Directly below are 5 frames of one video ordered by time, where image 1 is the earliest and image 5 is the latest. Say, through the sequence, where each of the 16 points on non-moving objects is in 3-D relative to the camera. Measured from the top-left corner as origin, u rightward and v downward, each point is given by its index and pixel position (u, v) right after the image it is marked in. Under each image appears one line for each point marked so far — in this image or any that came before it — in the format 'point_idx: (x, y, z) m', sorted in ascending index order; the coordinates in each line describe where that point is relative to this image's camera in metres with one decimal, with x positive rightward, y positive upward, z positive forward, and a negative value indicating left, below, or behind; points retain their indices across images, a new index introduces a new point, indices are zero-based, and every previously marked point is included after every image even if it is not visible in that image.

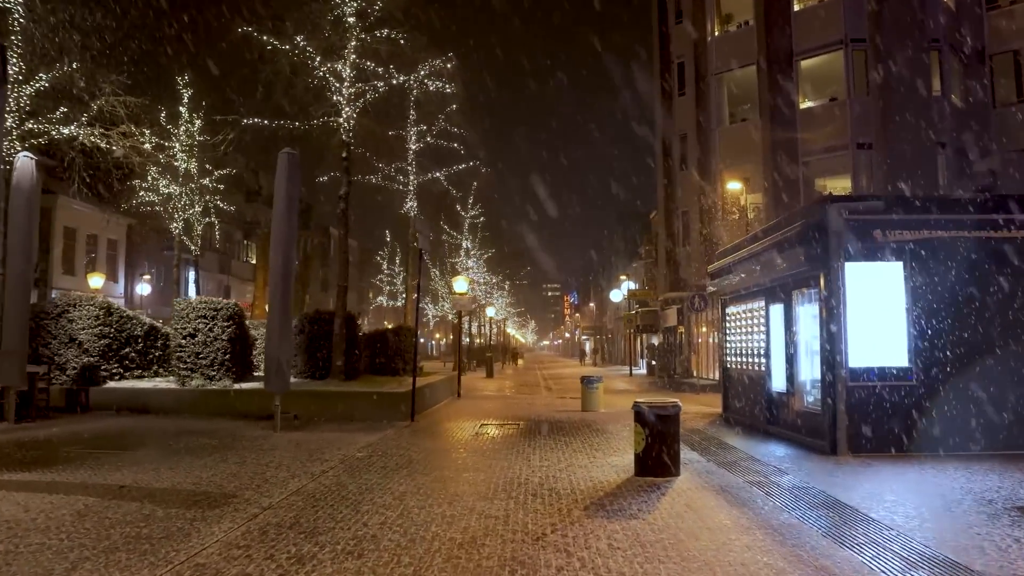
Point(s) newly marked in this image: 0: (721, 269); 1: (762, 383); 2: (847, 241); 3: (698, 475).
0: (+4.4, +0.4, +16.2) m
1: (+4.5, -1.7, +13.7) m
2: (+4.7, +0.7, +10.6) m
3: (+2.2, -2.2, +8.8) m
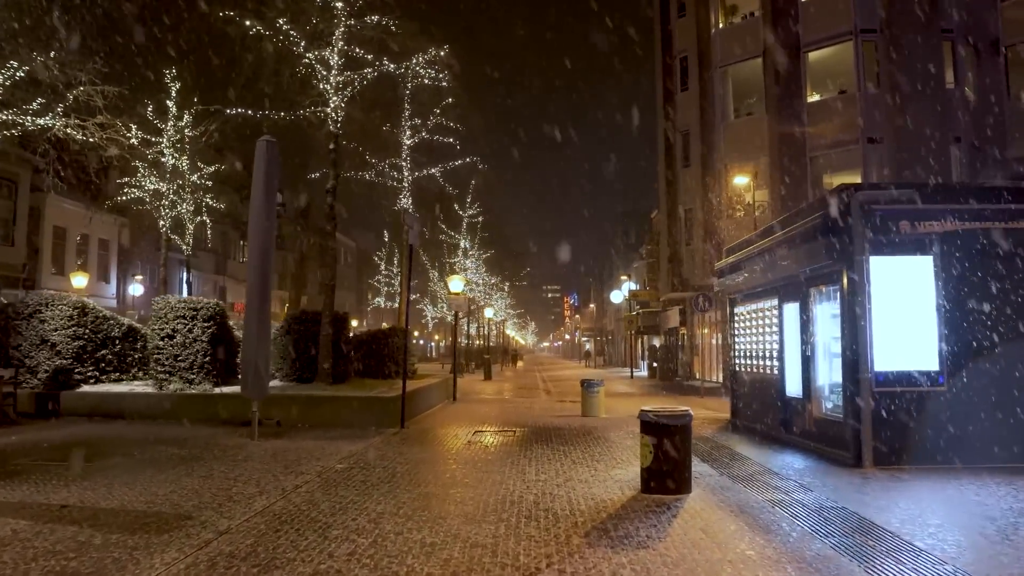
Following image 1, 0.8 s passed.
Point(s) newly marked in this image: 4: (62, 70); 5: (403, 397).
0: (+4.3, +0.4, +15.3) m
1: (+4.4, -1.7, +12.8) m
2: (+4.6, +0.7, +9.7) m
3: (+2.1, -2.1, +7.9) m
4: (-9.1, +4.4, +15.5) m
5: (-2.1, -2.1, +14.8) m
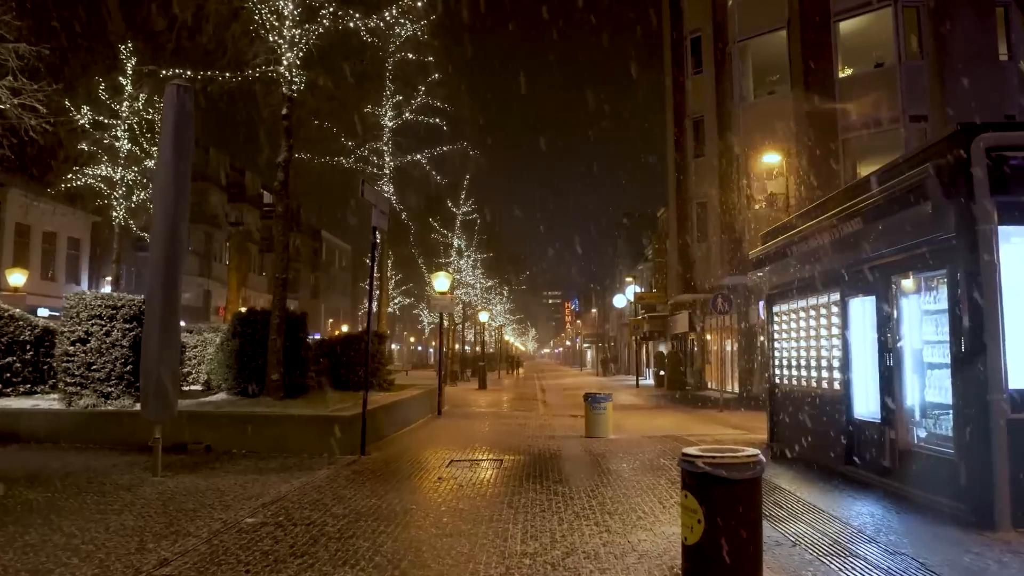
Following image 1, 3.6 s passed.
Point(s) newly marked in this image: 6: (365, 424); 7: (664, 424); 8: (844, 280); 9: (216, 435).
0: (+4.1, +0.5, +12.5) m
1: (+4.2, -1.6, +10.0) m
2: (+4.4, +0.8, +6.9) m
3: (+1.9, -2.0, +5.0) m
4: (-9.3, +4.5, +12.7) m
5: (-2.3, -2.0, +11.9) m
6: (-2.3, -2.1, +11.9) m
7: (+3.4, -3.0, +16.7) m
8: (+4.3, +0.1, +9.8) m
9: (-4.6, -2.3, +11.9) m
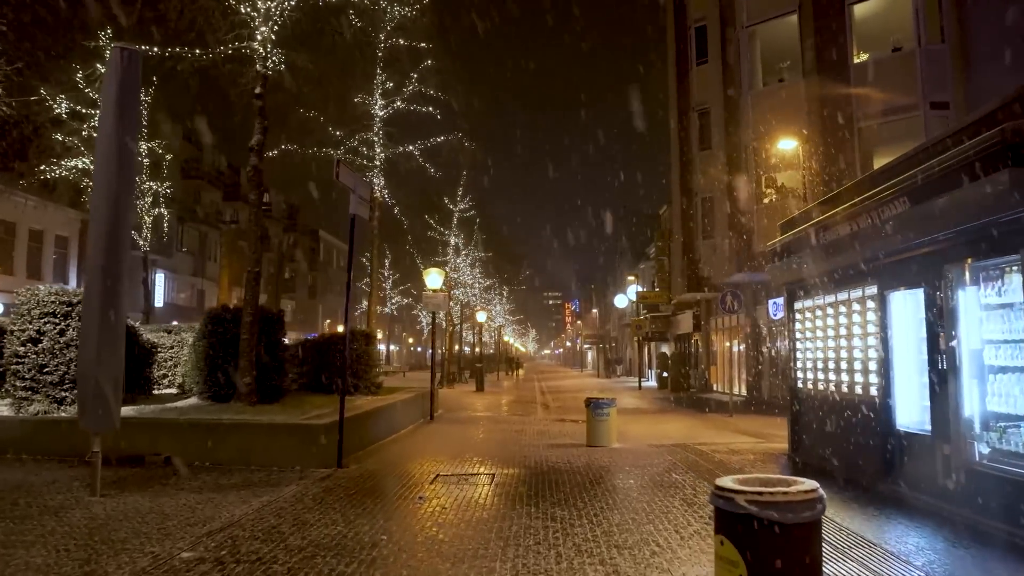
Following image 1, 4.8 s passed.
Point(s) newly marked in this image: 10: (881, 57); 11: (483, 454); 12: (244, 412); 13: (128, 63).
0: (+4.0, +0.6, +11.3) m
1: (+4.1, -1.5, +8.8) m
2: (+4.3, +0.9, +5.7) m
3: (+1.8, -1.9, +3.8) m
4: (-9.4, +4.6, +11.5) m
5: (-2.4, -1.9, +10.7) m
6: (-2.4, -2.0, +10.7) m
7: (+3.3, -2.9, +15.5) m
8: (+4.2, +0.2, +8.6) m
9: (-4.7, -2.2, +10.7) m
10: (+9.8, +6.1, +20.0) m
11: (-0.5, -2.7, +12.3) m
12: (-4.2, -2.0, +12.0) m
13: (-4.2, +2.5, +8.3) m
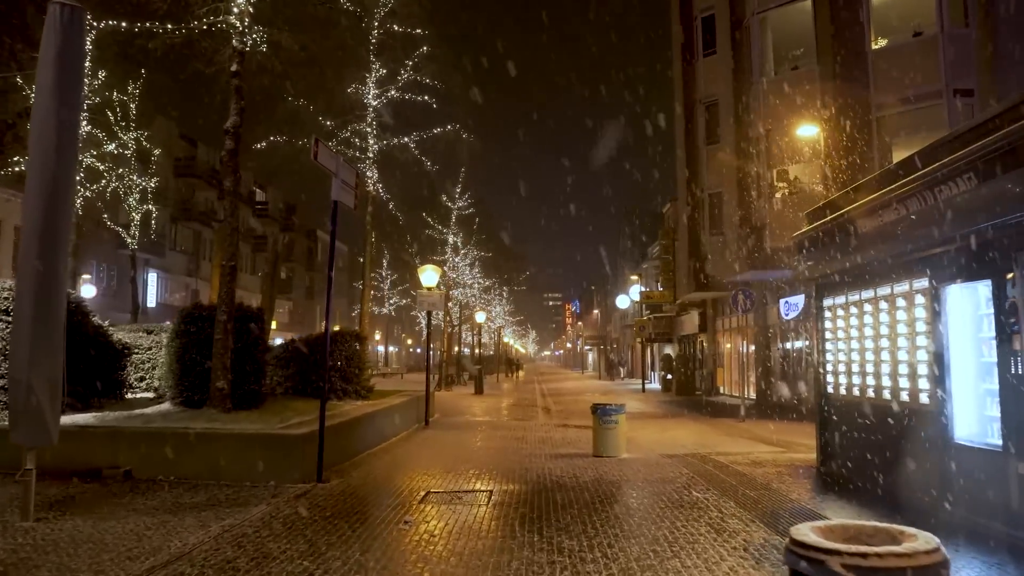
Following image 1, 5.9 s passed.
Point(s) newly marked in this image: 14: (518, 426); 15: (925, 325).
0: (+4.0, +0.7, +10.2) m
1: (+4.1, -1.4, +7.7) m
2: (+4.3, +1.0, +4.6) m
3: (+1.8, -1.8, +2.7) m
4: (-9.4, +4.7, +10.4) m
5: (-2.4, -1.9, +9.6) m
6: (-2.4, -2.0, +9.6) m
7: (+3.3, -2.9, +14.4) m
8: (+4.2, +0.3, +7.5) m
9: (-4.7, -2.1, +9.6) m
10: (+9.8, +6.2, +19.0) m
11: (-0.5, -2.6, +11.2) m
12: (-4.2, -1.9, +10.9) m
13: (-4.2, +2.5, +7.3) m
14: (+0.1, -3.5, +19.2) m
15: (+4.2, -0.4, +7.8) m
